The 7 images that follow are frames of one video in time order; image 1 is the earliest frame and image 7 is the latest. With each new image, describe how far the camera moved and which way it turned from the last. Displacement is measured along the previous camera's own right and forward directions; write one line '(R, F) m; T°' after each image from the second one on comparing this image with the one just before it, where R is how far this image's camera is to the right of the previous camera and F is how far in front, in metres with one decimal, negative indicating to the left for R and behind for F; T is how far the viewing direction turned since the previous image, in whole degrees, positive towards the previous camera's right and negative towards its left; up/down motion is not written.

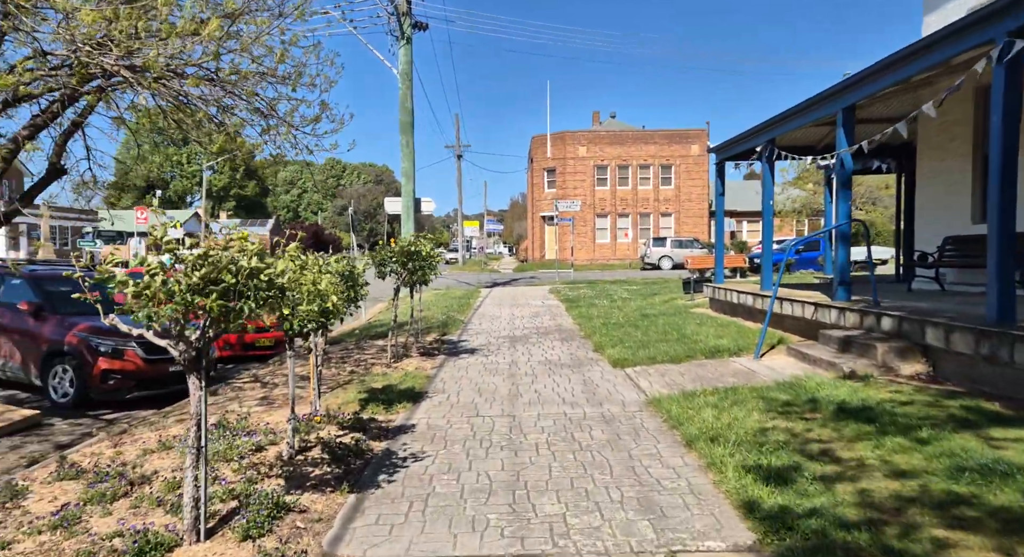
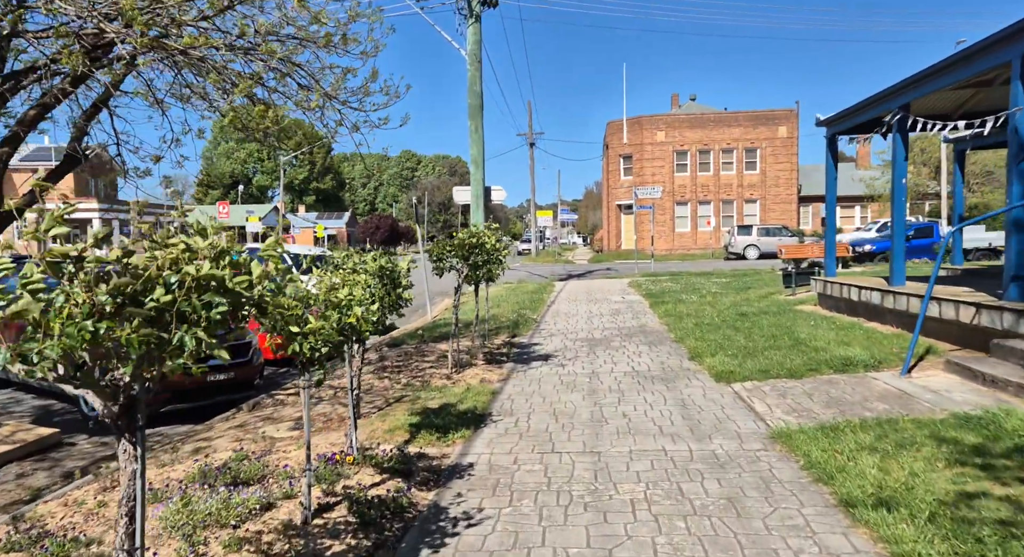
(-0.1, +1.4) m; -6°
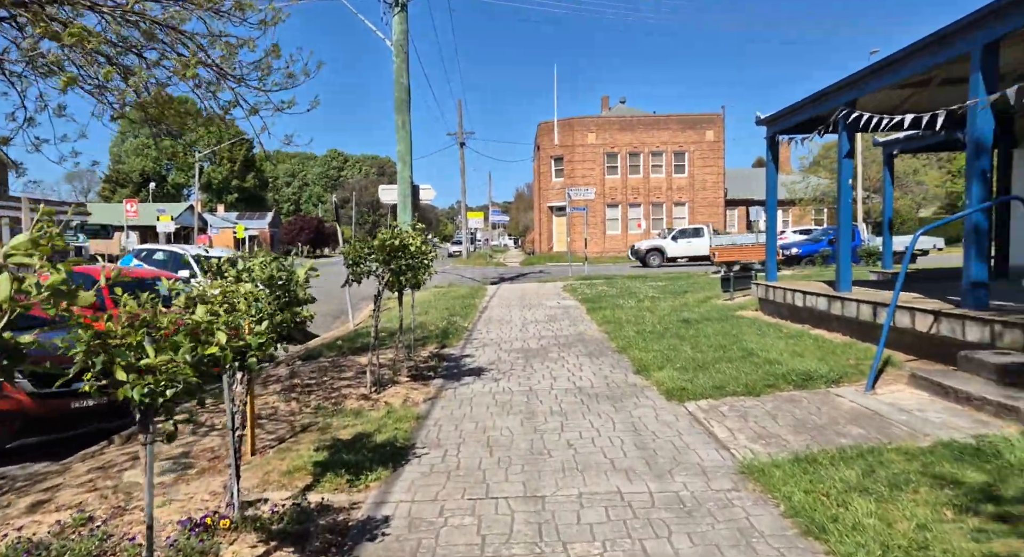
(0.0, +0.9) m; +6°
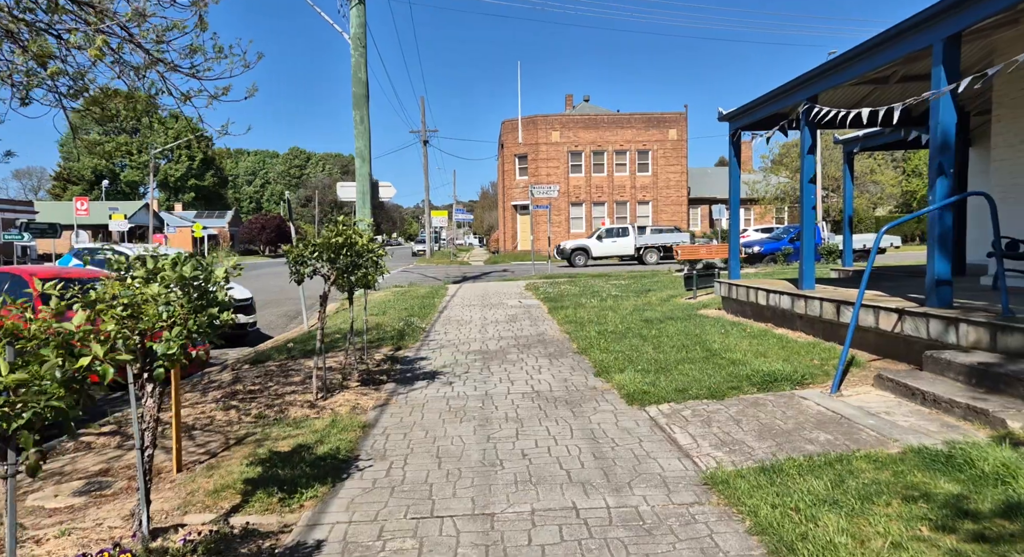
(+0.1, +0.4) m; +3°
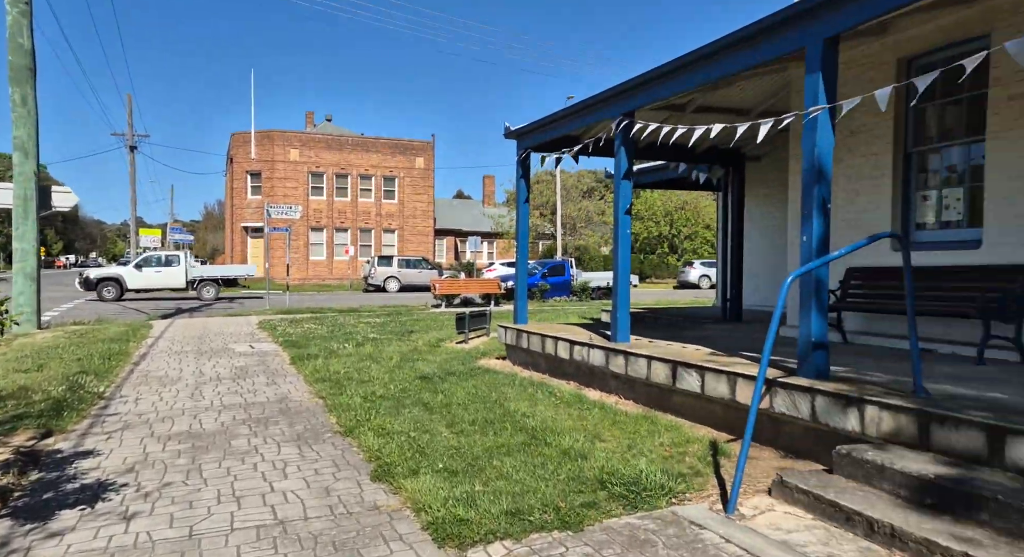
(0.0, +2.5) m; +22°
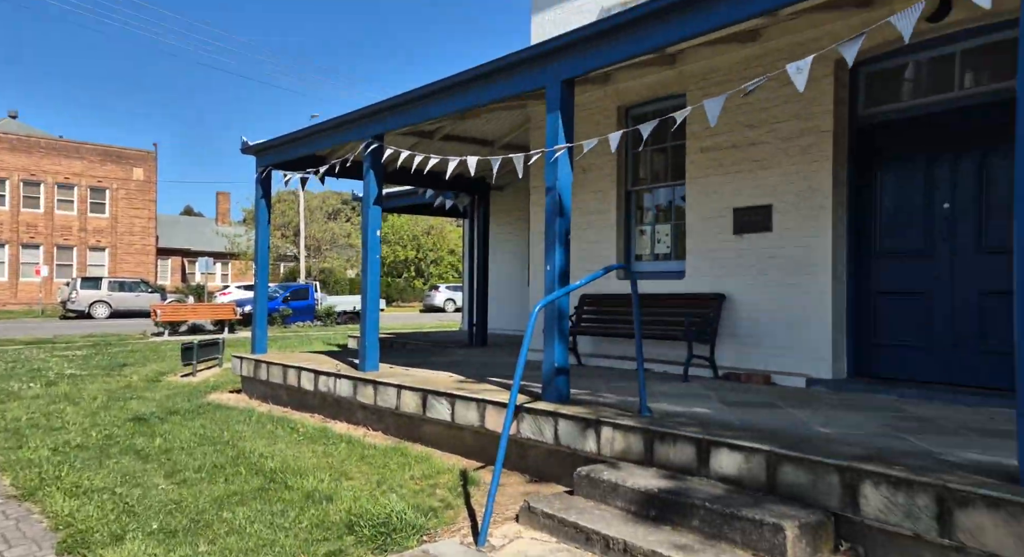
(0.0, +0.2) m; +21°
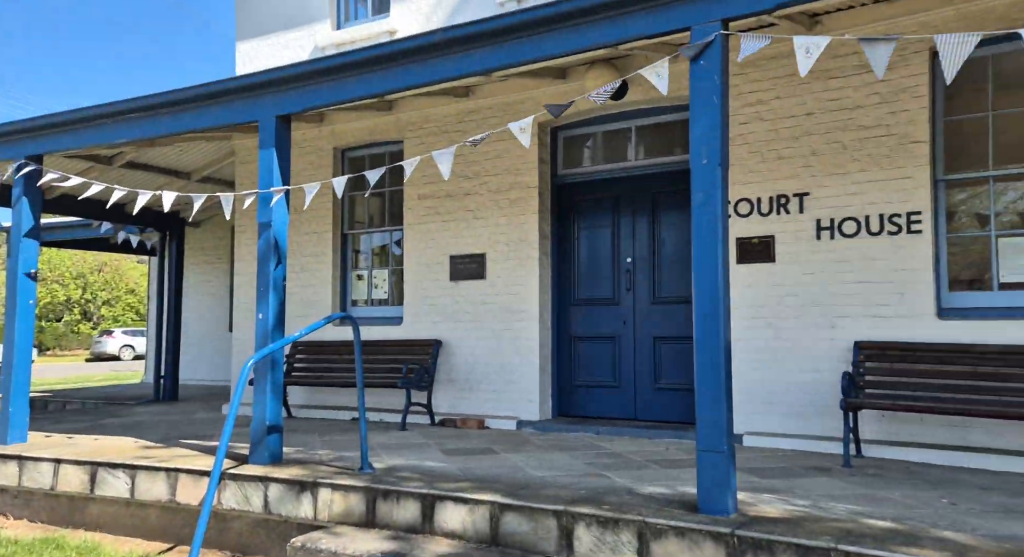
(0.0, +0.1) m; +24°
